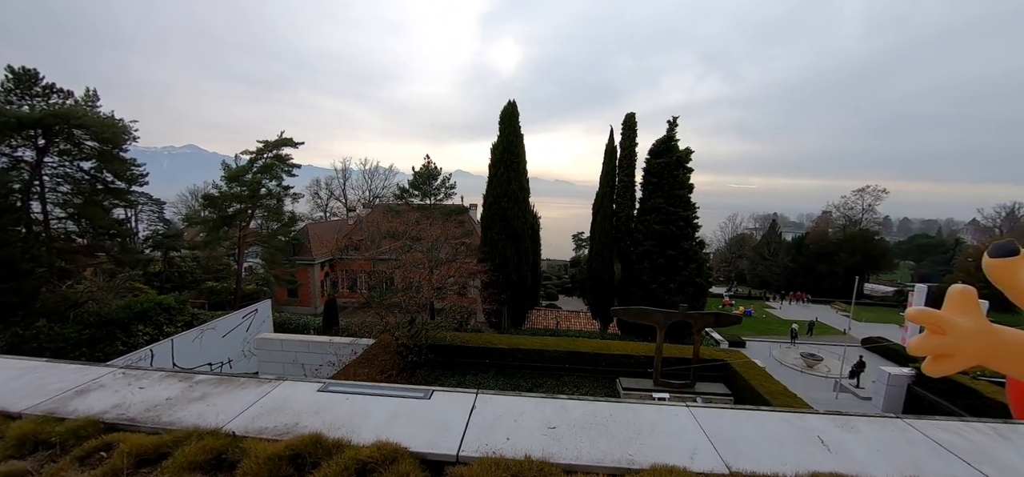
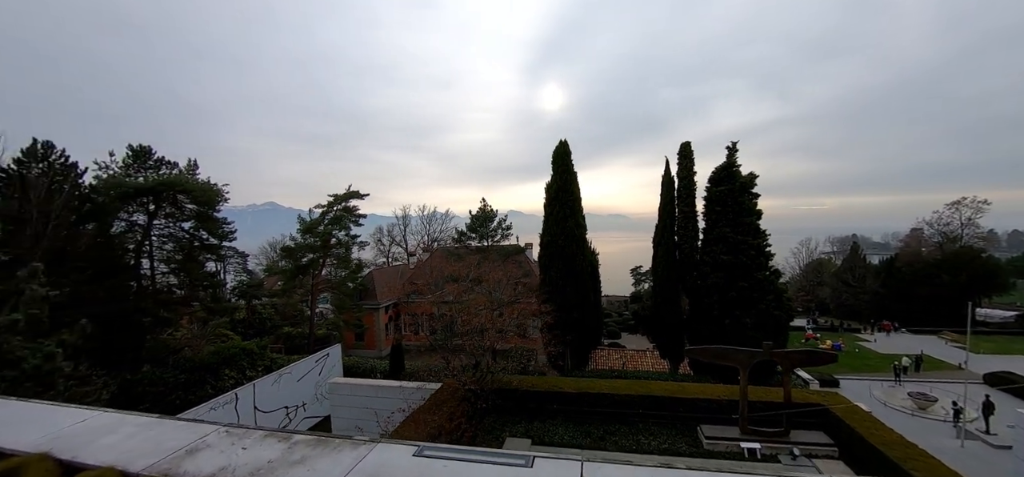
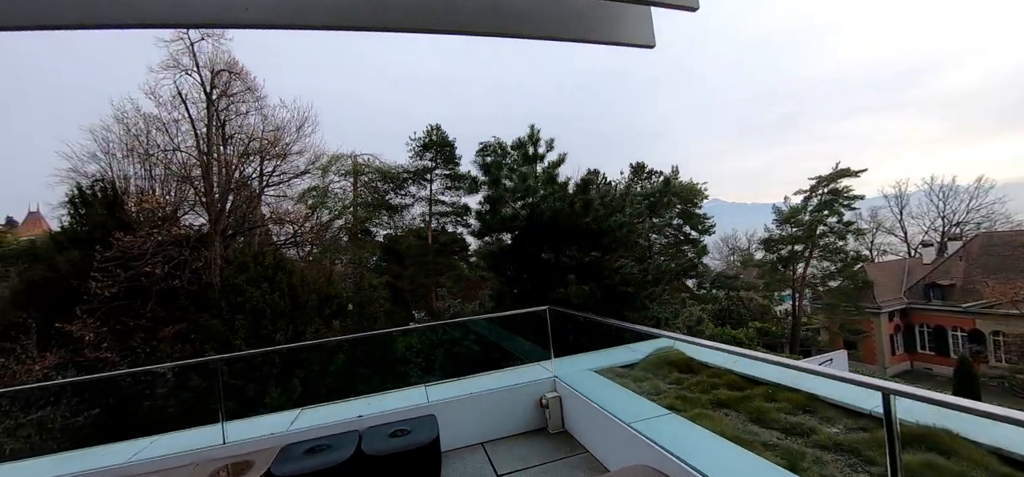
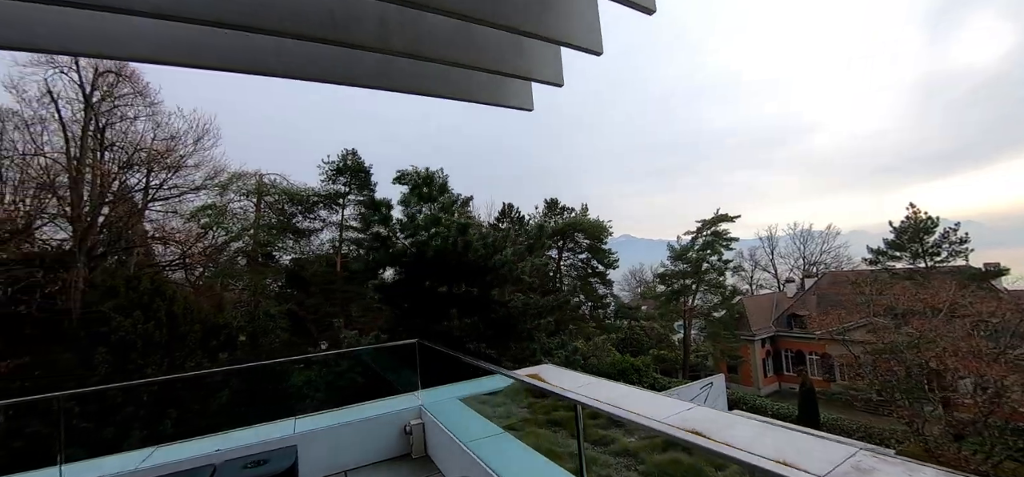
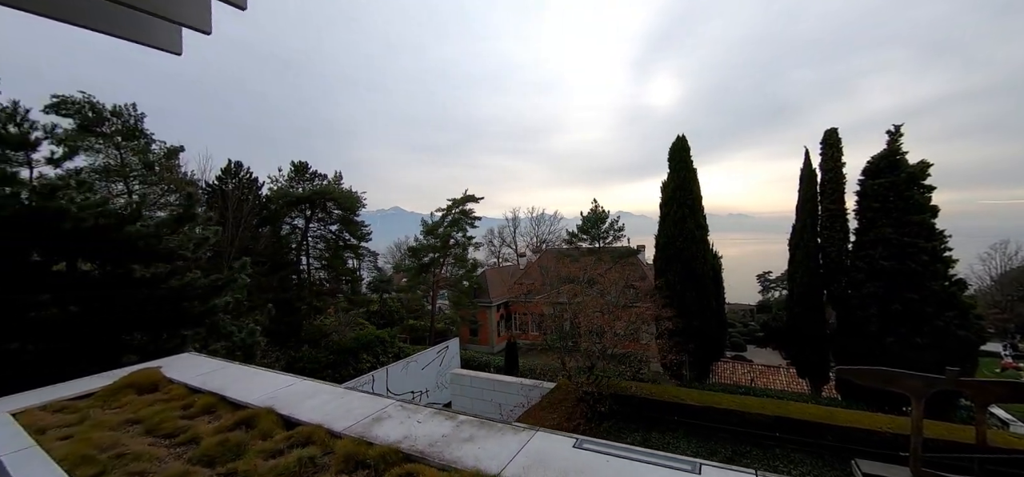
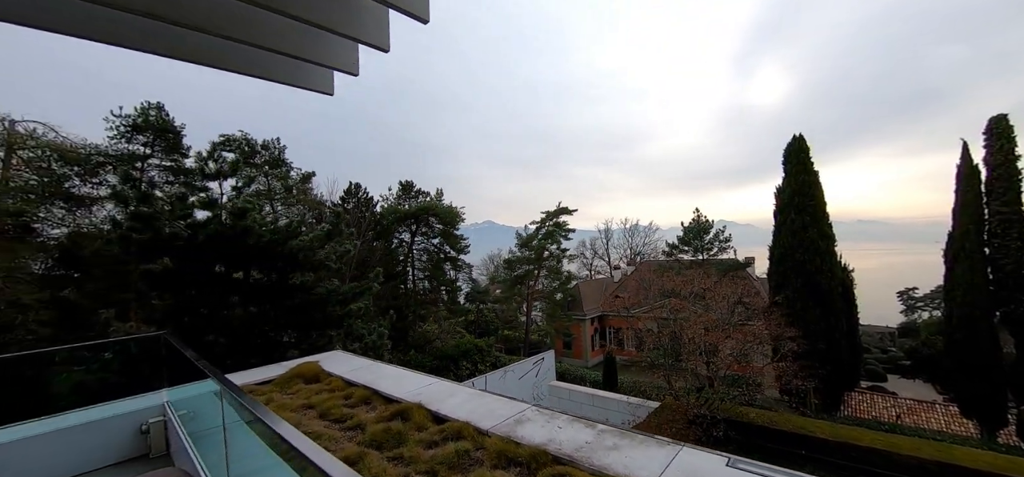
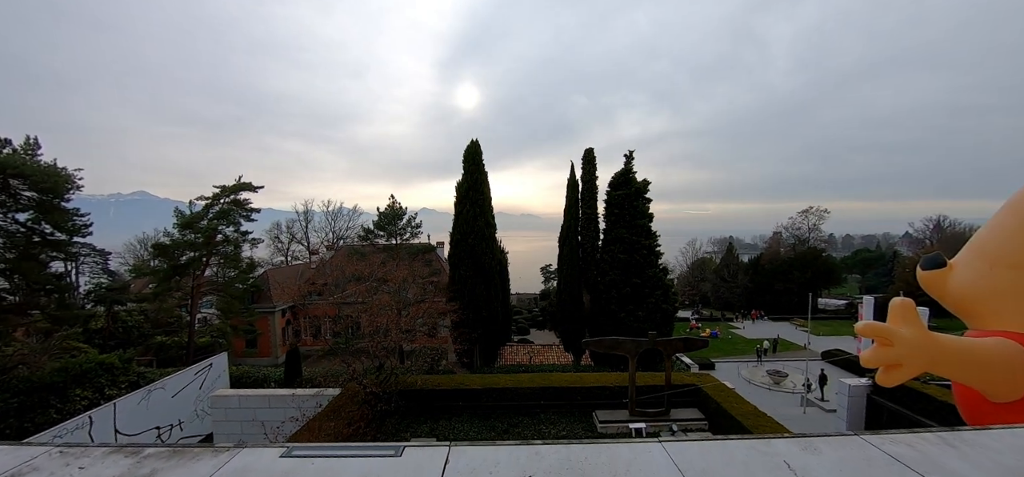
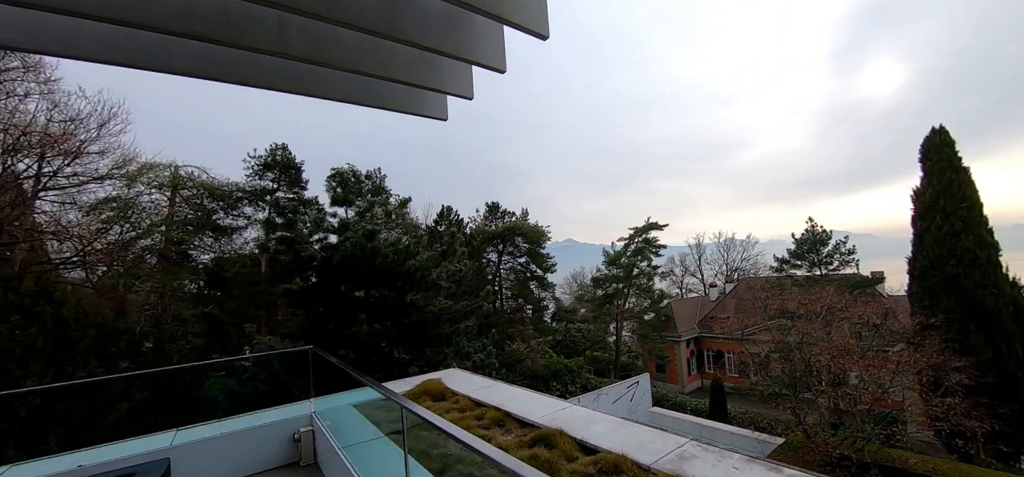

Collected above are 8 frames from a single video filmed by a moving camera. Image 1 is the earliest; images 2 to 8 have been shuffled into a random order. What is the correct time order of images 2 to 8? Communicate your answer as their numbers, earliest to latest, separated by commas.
7, 2, 5, 6, 8, 4, 3
